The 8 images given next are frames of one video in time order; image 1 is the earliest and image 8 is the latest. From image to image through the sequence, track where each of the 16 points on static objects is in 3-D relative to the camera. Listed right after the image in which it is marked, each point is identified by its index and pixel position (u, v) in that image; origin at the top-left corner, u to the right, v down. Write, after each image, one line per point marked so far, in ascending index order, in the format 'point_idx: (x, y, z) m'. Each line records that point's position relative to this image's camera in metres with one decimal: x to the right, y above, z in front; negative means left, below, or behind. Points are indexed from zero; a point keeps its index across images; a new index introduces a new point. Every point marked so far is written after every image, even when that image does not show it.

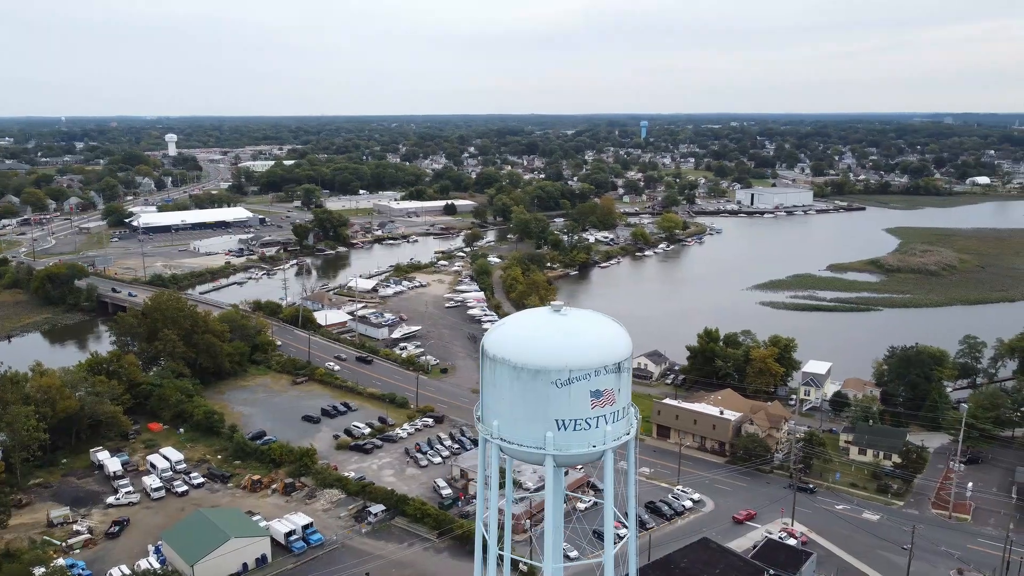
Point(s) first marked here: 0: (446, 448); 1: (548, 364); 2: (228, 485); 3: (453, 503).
0: (-1.2, -3.0, +14.9) m
1: (+0.3, -0.6, +6.7) m
2: (-4.7, -3.3, +13.5) m
3: (-0.9, -3.4, +12.8) m
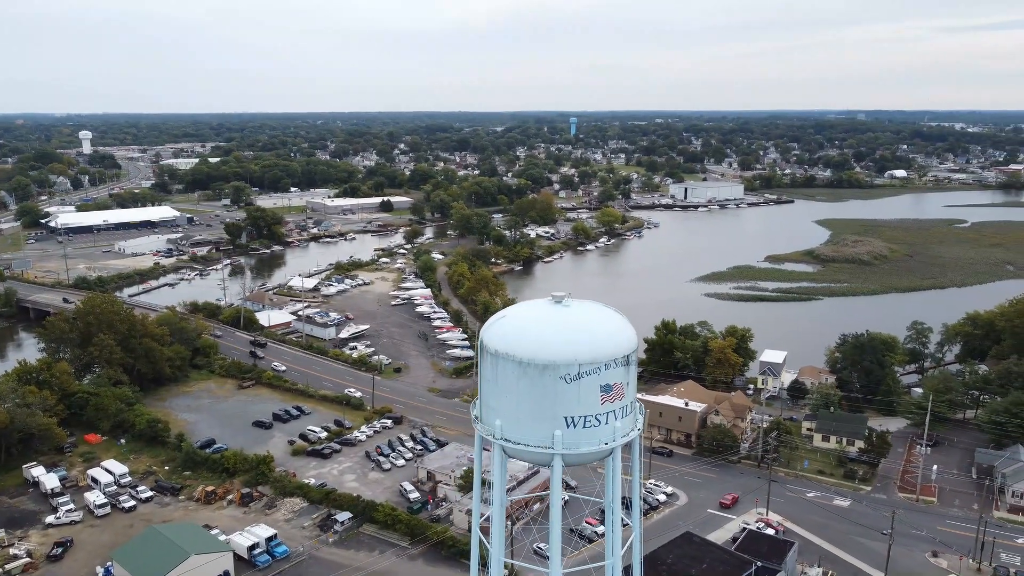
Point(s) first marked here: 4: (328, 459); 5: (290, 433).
0: (-1.8, -2.9, +14.4) m
1: (+0.4, -0.6, +6.3) m
2: (-5.2, -3.3, +12.7) m
3: (-1.4, -3.3, +12.3) m
4: (-3.2, -3.0, +14.2) m
5: (-4.2, -2.7, +15.3) m
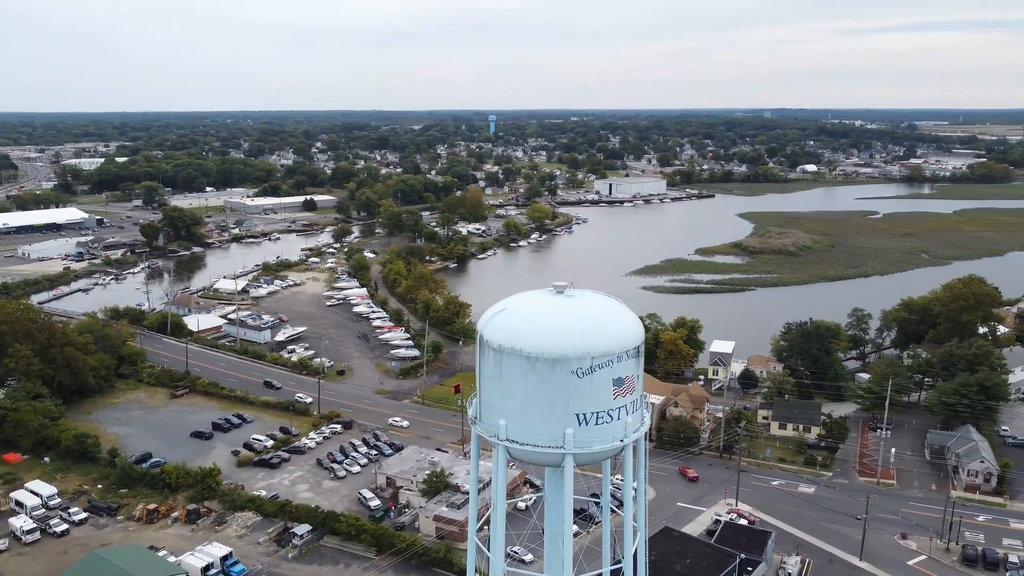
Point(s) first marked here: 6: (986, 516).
0: (-2.5, -2.8, +13.7) m
1: (+0.4, -0.5, +5.9) m
2: (-5.7, -3.3, +11.7) m
3: (-1.9, -3.3, +11.7) m
4: (-3.9, -3.0, +13.4) m
5: (-5.0, -2.8, +14.4) m
6: (+6.8, -3.2, +11.5) m
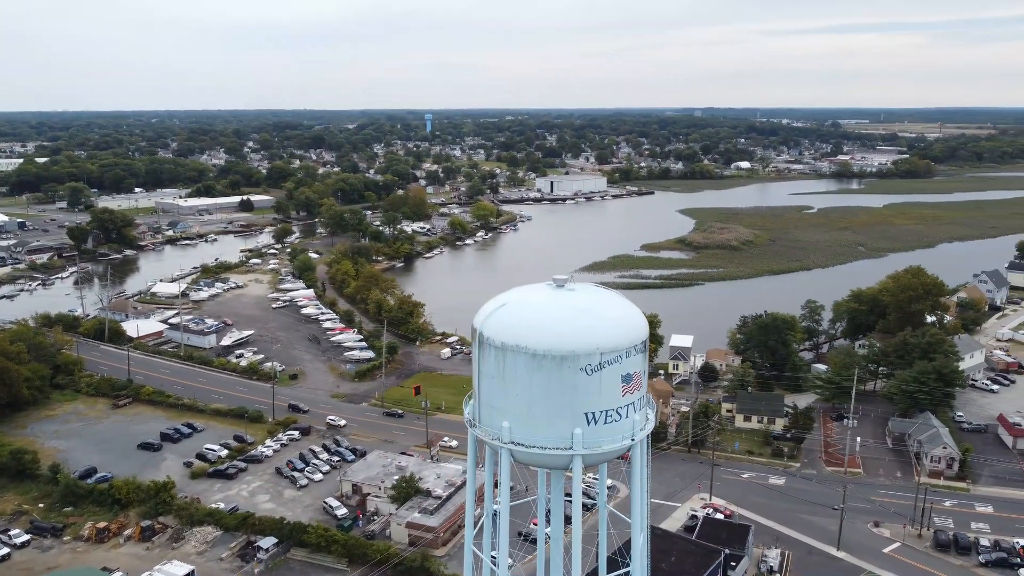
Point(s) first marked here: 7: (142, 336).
0: (-3.1, -2.8, +13.2) m
1: (+0.4, -0.4, +5.6) m
2: (-6.1, -3.4, +10.9) m
3: (-2.2, -3.3, +11.2) m
4: (-4.4, -3.0, +12.7) m
5: (-5.5, -2.8, +13.7) m
6: (+6.4, -3.1, +11.7) m
7: (-9.1, -1.2, +19.9) m
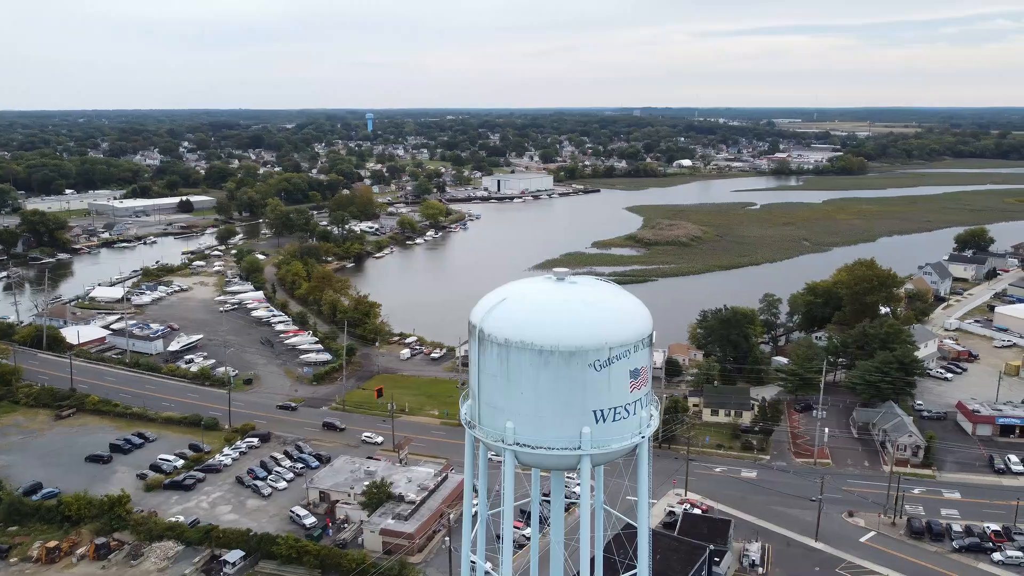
0: (-3.5, -2.8, +12.7) m
1: (+0.5, -0.4, +5.4) m
2: (-6.3, -3.4, +10.2) m
3: (-2.5, -3.3, +10.8) m
4: (-4.8, -3.0, +12.1) m
5: (-6.0, -2.8, +13.0) m
6: (+6.0, -2.9, +11.9) m
7: (-10.0, -1.3, +18.9) m
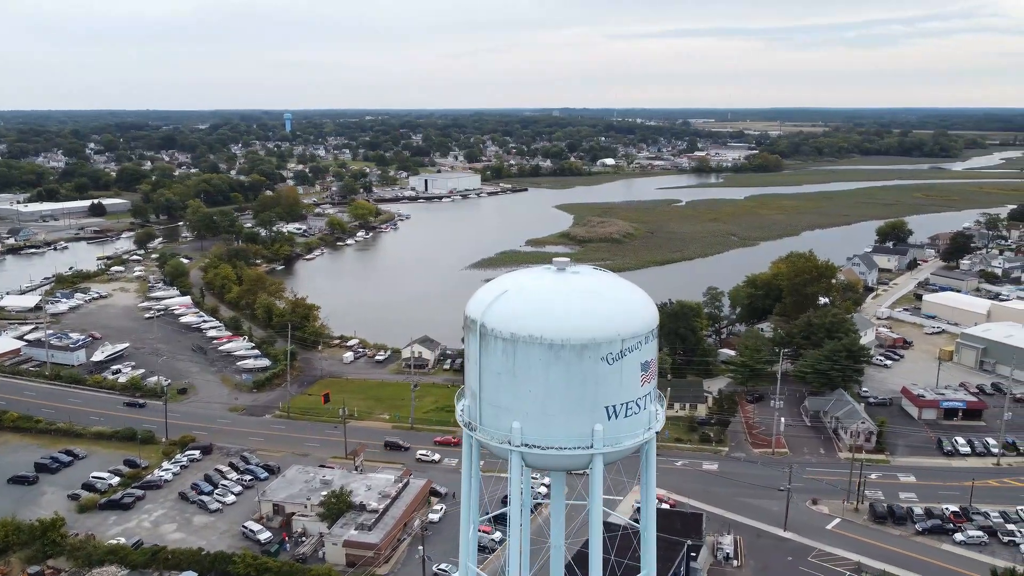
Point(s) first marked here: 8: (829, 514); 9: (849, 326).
0: (-4.1, -2.9, +12.0) m
1: (+0.5, -0.3, +5.1) m
2: (-6.7, -3.5, +9.2) m
3: (-2.9, -3.3, +10.2) m
4: (-5.3, -3.1, +11.3) m
5: (-6.6, -2.9, +12.0) m
6: (+5.5, -2.8, +12.1) m
7: (-11.2, -1.5, +17.6) m
8: (+4.3, -3.1, +10.9) m
9: (+6.7, -0.7, +16.0) m
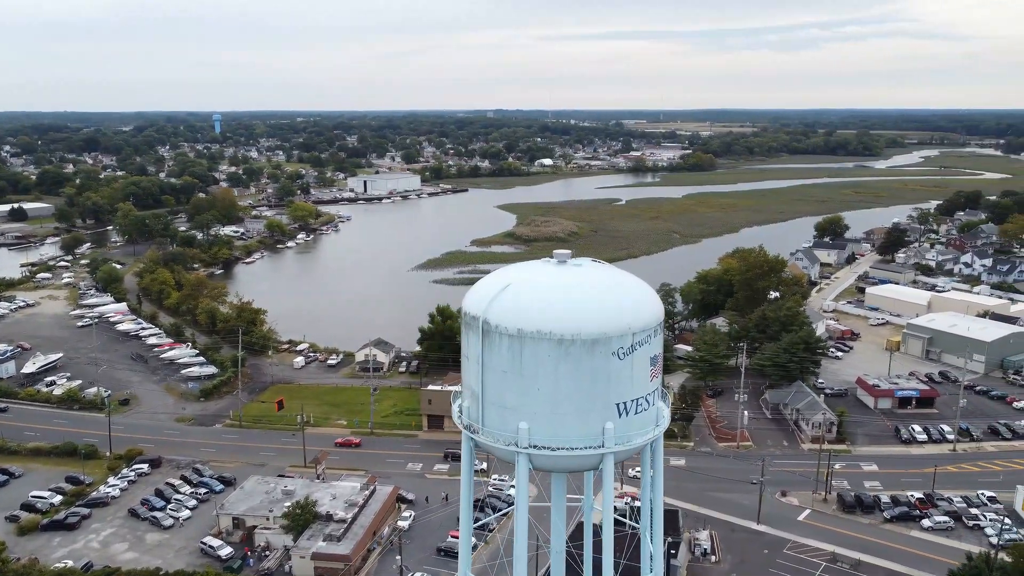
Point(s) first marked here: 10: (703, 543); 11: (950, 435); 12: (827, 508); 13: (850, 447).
0: (-4.5, -2.9, +11.4) m
1: (+0.5, -0.2, +4.9) m
2: (-6.9, -3.6, +8.4) m
3: (-3.2, -3.3, +9.7) m
4: (-5.7, -3.2, +10.6) m
5: (-7.1, -3.0, +11.2) m
6: (+5.0, -2.6, +12.2) m
7: (-12.1, -1.7, +16.4) m
8: (+3.9, -3.0, +11.0) m
9: (+5.8, -0.6, +16.2) m
10: (+2.3, -3.1, +9.8) m
11: (+7.0, -2.4, +13.0) m
12: (+4.2, -3.0, +10.9) m
13: (+5.4, -2.5, +12.8) m
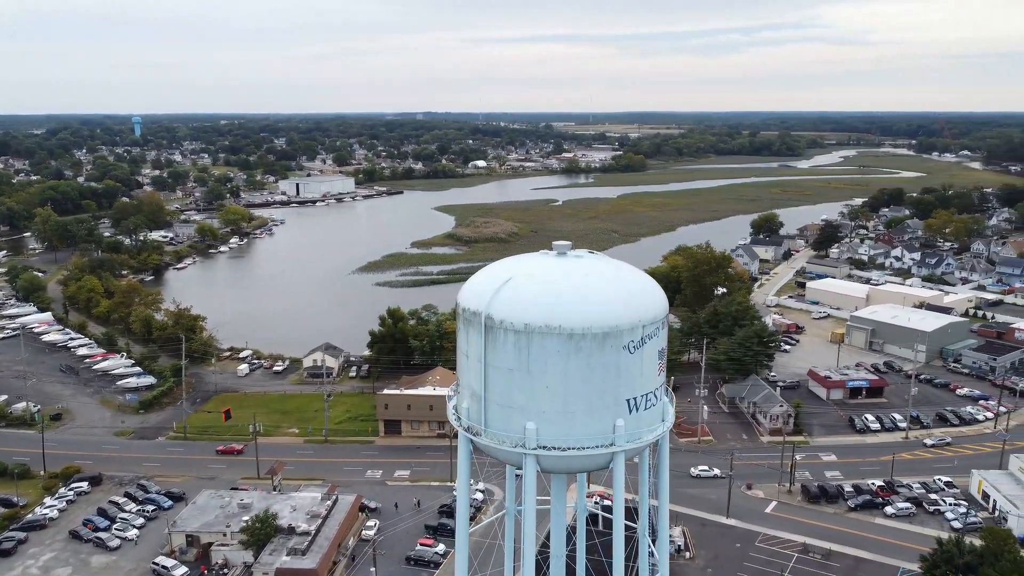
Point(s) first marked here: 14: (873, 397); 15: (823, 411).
0: (-5.0, -3.0, +10.7) m
1: (+0.6, -0.2, +4.7) m
2: (-7.0, -3.7, +7.6) m
3: (-3.5, -3.3, +9.1) m
4: (-6.1, -3.3, +9.8) m
5: (-7.5, -3.1, +10.4) m
6: (+4.4, -2.5, +12.4) m
7: (-13.0, -1.9, +15.1) m
8: (+3.5, -2.9, +11.0) m
9: (+4.9, -0.5, +16.4) m
10: (+2.0, -3.0, +9.7) m
11: (+6.4, -2.2, +13.3) m
12: (+3.8, -2.9, +11.0) m
13: (+4.7, -2.4, +13.0) m
14: (+6.5, -2.0, +14.6) m
15: (+5.4, -2.1, +14.0) m
